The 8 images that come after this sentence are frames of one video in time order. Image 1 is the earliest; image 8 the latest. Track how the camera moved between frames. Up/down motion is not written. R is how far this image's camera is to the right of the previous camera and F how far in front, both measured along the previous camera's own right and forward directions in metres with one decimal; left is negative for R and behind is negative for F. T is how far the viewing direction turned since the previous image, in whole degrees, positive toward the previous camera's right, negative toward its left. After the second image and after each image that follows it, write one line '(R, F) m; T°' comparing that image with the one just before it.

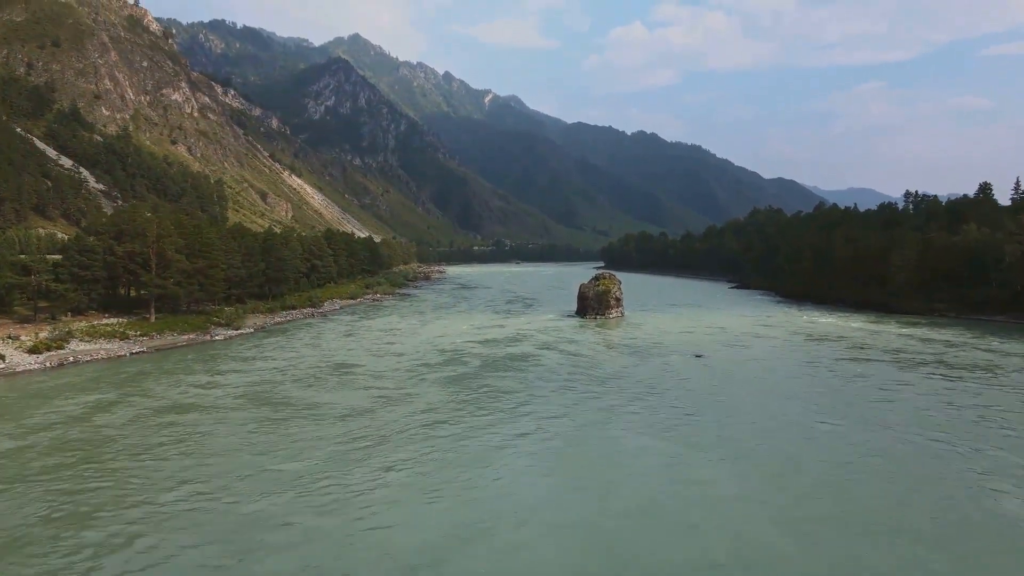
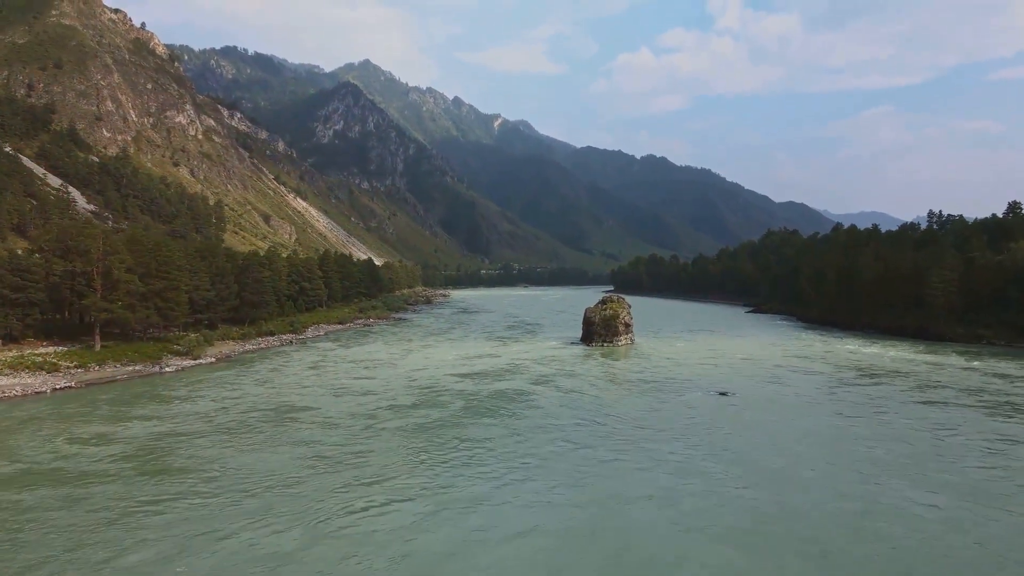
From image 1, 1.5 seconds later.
(+1.1, +7.0) m; -1°
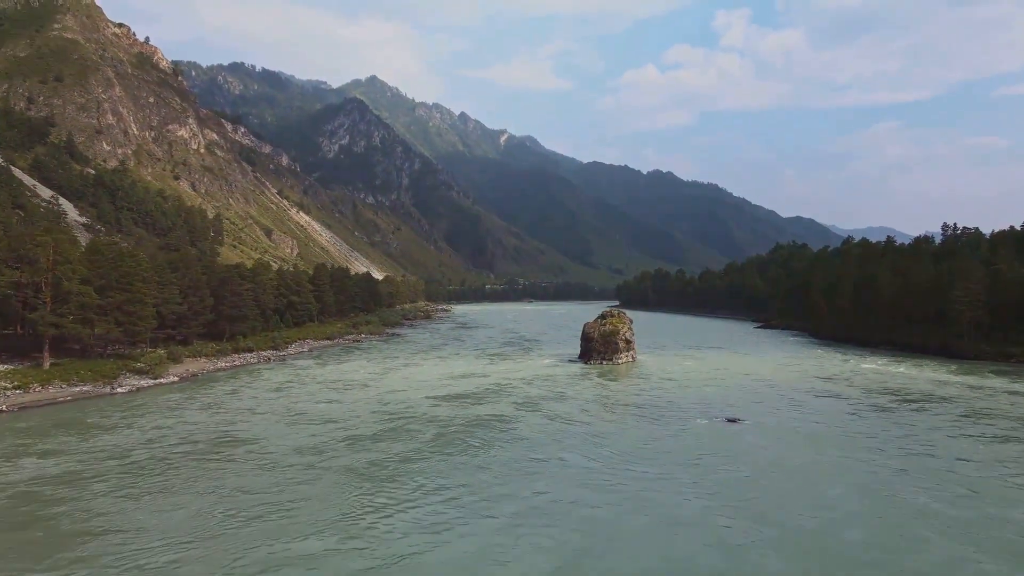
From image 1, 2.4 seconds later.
(+1.1, +4.3) m; -1°
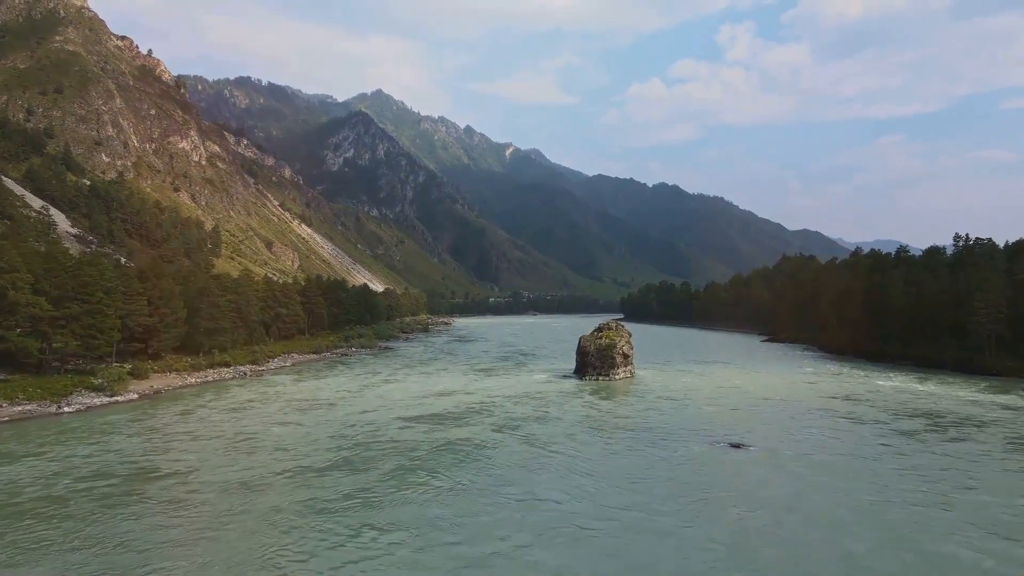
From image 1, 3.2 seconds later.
(+1.2, +3.7) m; 0°
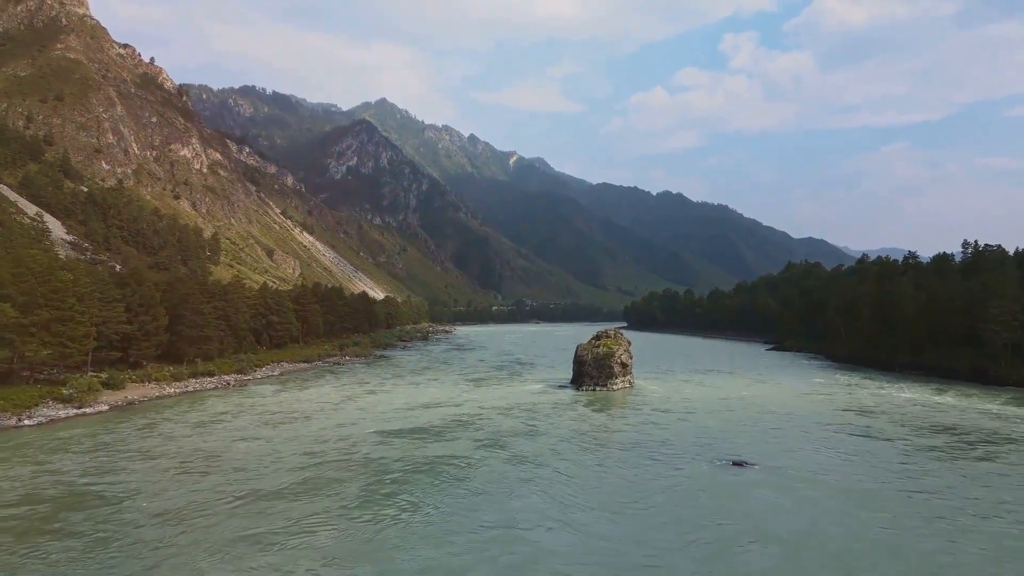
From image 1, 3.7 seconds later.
(+0.8, +2.3) m; 0°
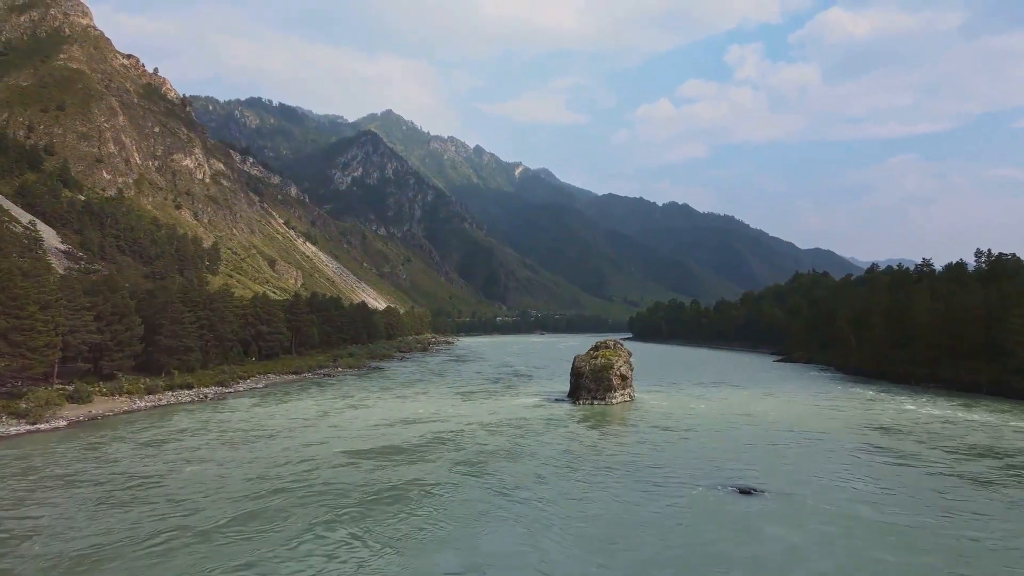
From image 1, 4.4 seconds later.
(+0.9, +3.1) m; 0°
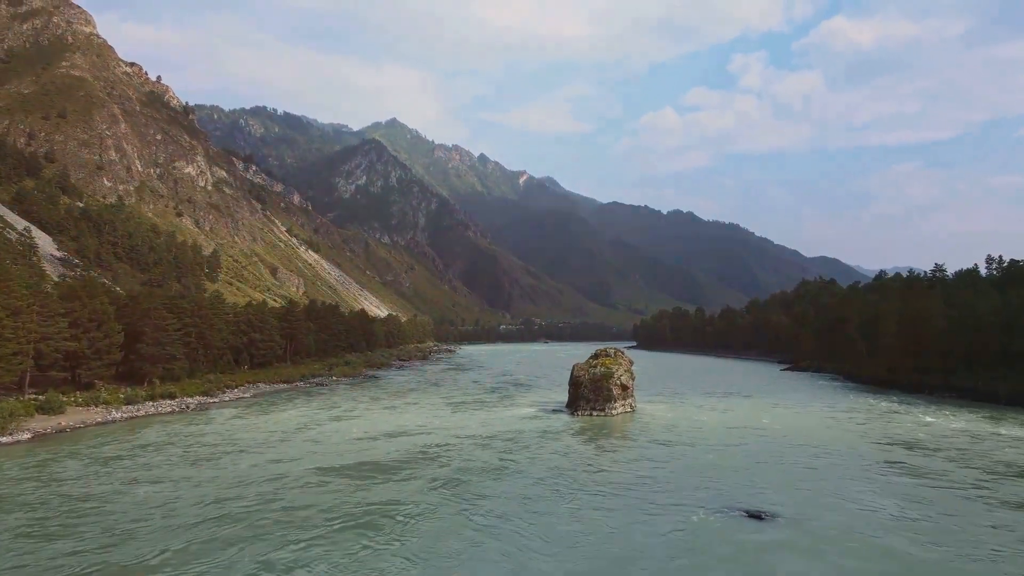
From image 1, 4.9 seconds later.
(+0.6, +2.4) m; 0°
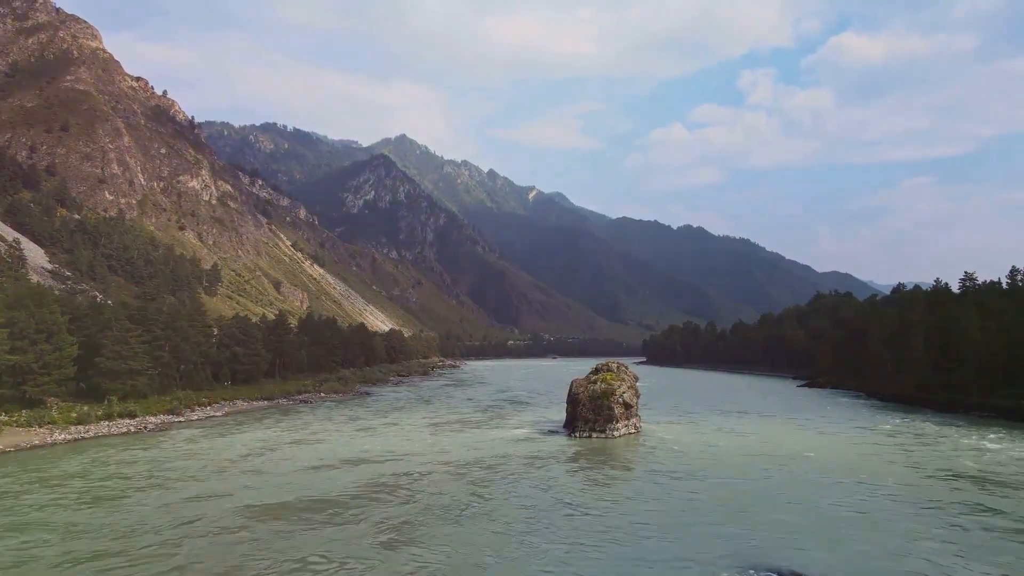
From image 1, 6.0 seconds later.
(+1.2, +5.0) m; -1°
